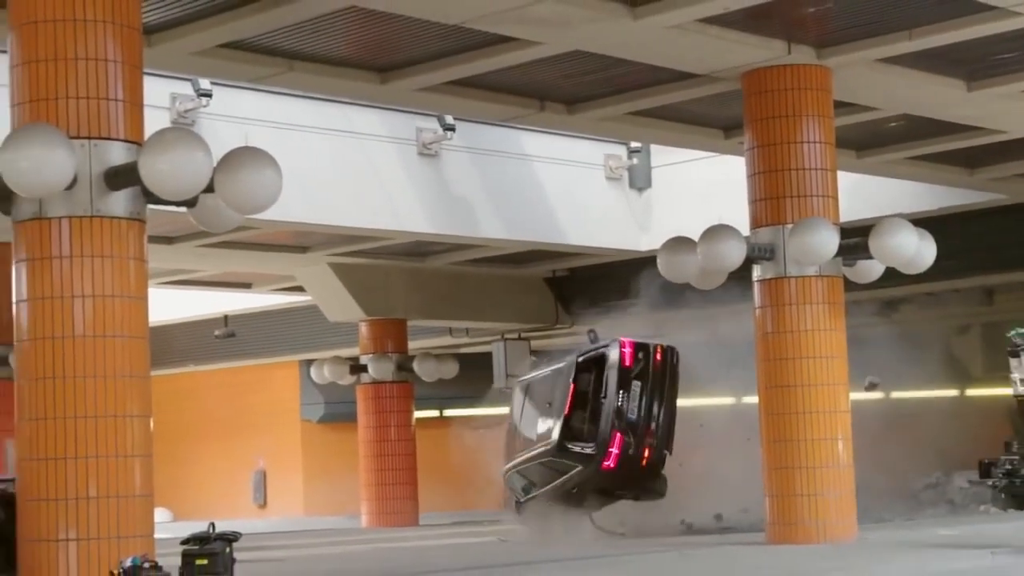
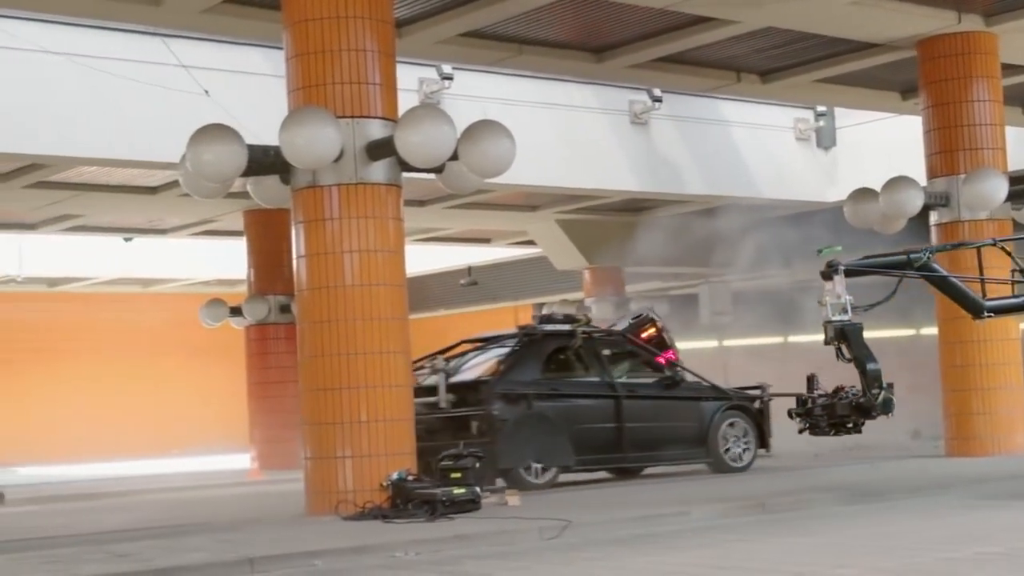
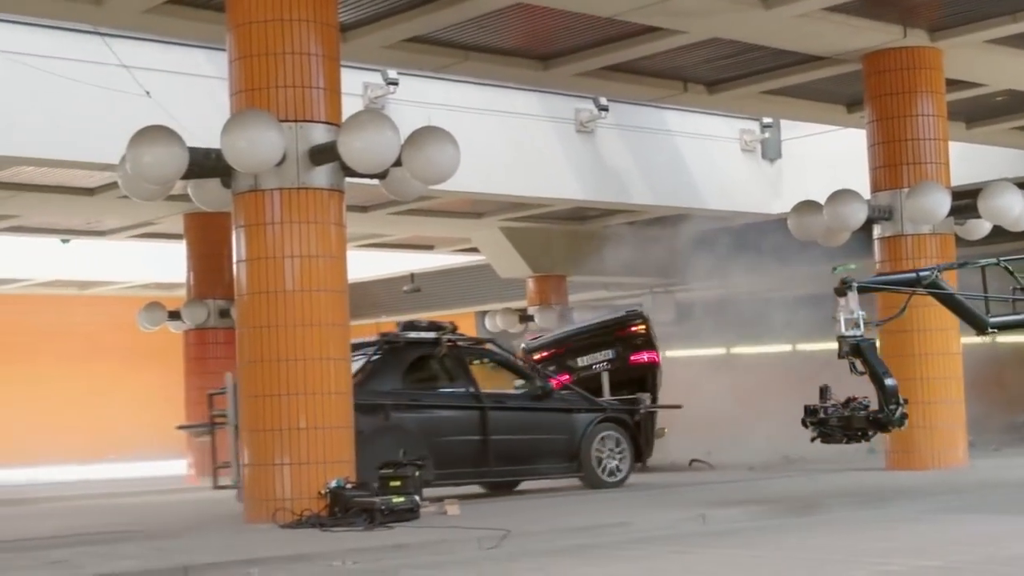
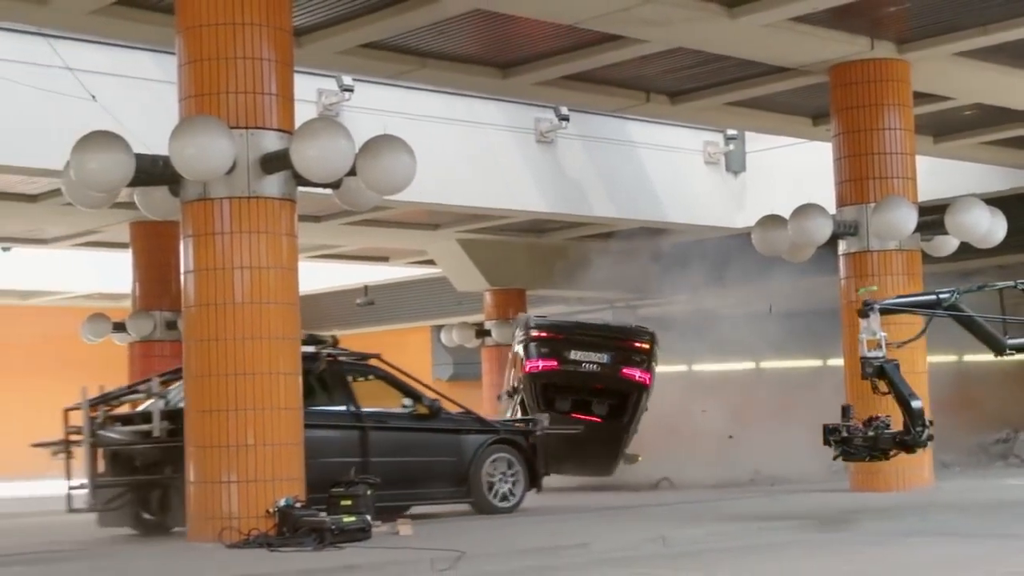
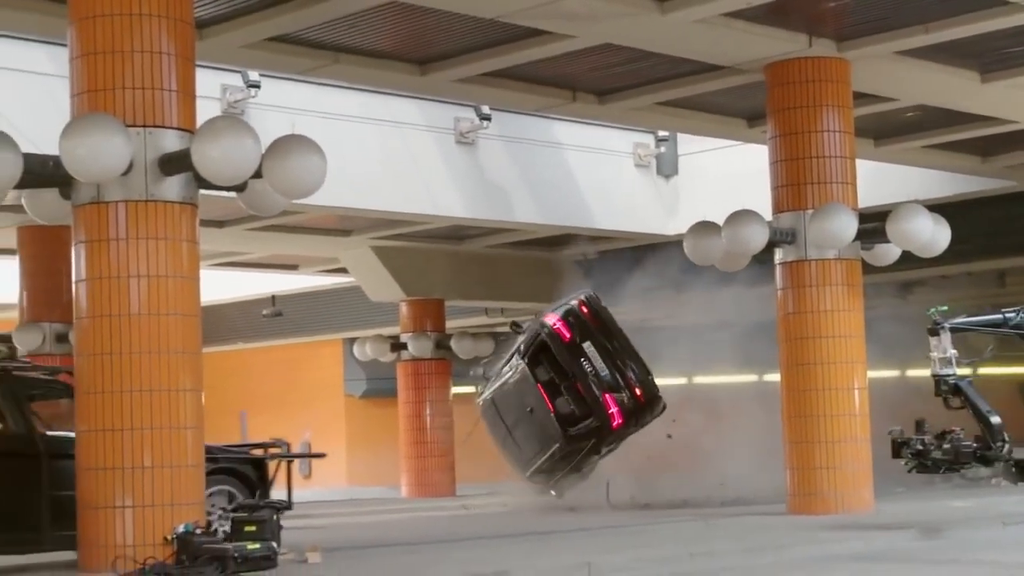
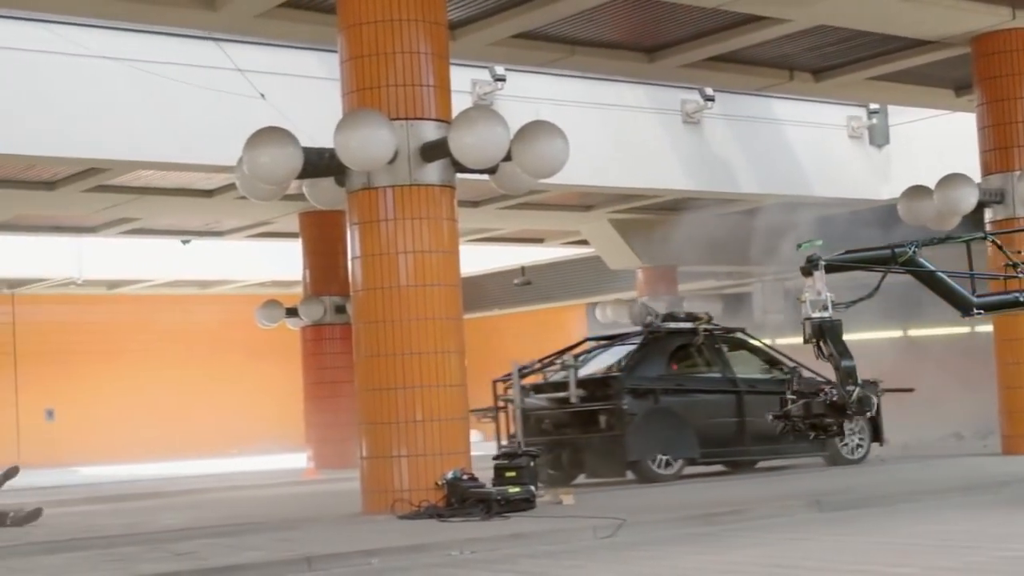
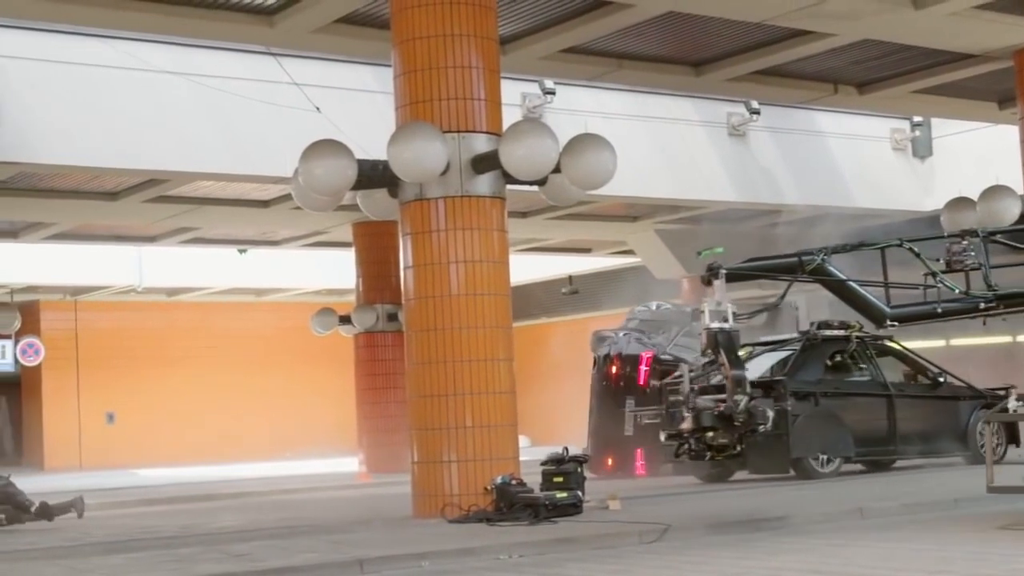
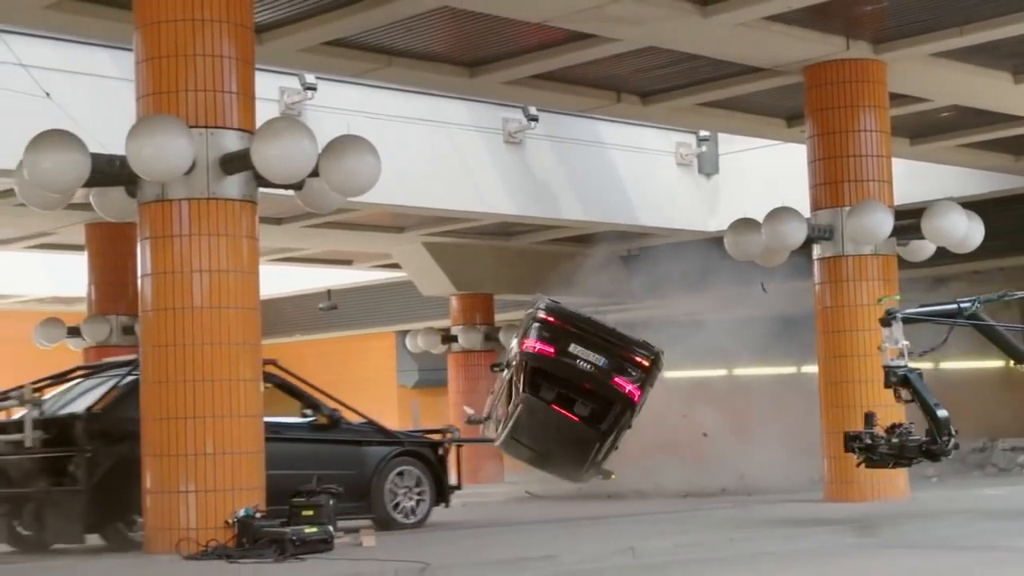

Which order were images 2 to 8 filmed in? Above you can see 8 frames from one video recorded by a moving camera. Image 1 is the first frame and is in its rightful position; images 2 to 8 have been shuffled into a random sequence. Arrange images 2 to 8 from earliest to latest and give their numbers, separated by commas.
5, 8, 4, 3, 2, 6, 7
